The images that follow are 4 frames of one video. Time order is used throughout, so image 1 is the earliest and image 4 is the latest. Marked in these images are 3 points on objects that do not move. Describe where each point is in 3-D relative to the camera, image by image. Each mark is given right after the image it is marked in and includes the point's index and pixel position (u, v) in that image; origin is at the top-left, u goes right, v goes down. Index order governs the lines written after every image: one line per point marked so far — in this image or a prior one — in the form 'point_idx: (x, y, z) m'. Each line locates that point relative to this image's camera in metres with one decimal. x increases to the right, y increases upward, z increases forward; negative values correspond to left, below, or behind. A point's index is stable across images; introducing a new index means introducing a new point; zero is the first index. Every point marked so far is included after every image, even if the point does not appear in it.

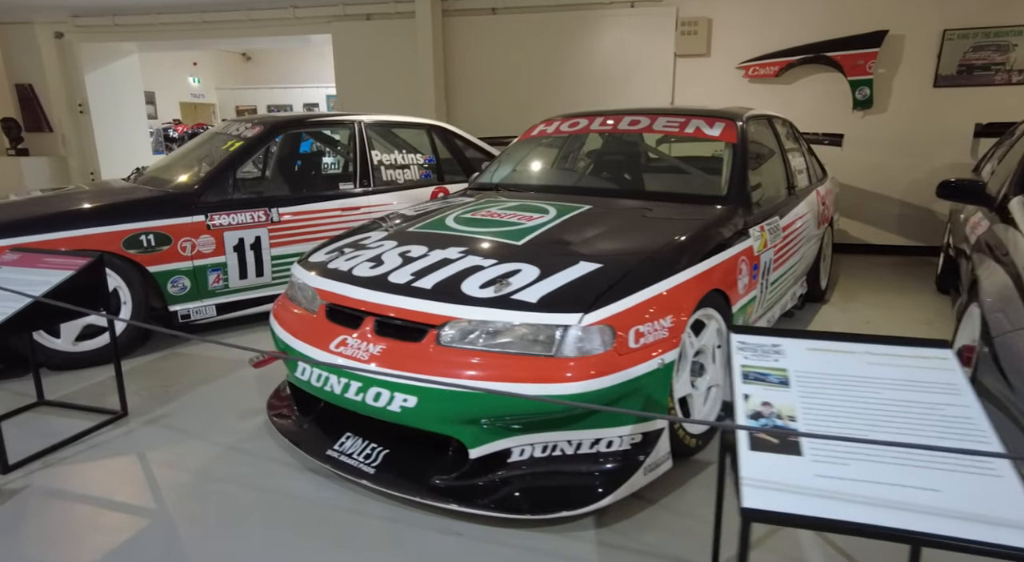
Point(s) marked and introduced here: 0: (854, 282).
0: (+2.7, 0.0, +5.0) m
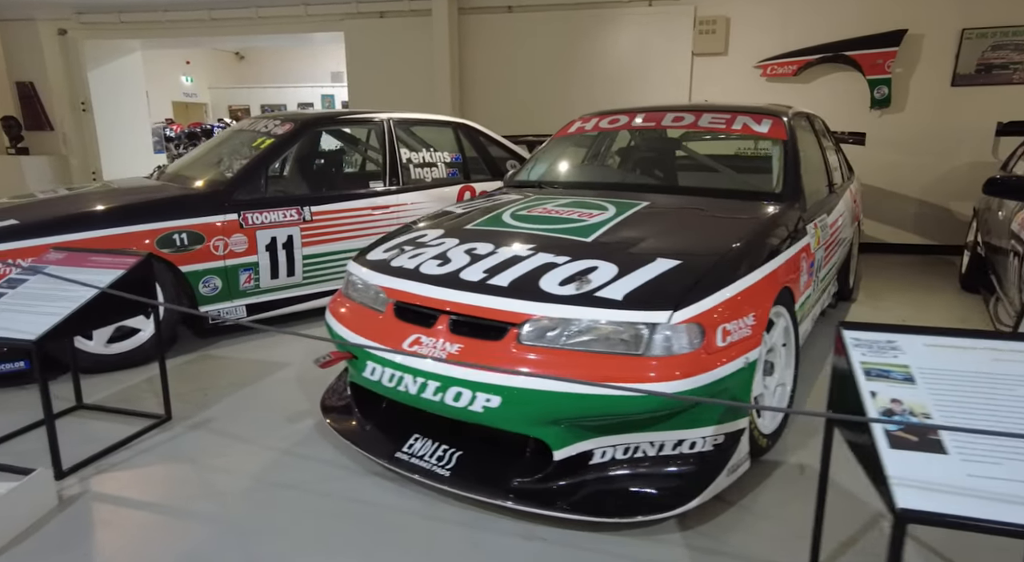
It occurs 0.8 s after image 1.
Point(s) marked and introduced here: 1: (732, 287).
0: (+2.8, 0.0, +5.0) m
1: (+0.7, 0.0, +2.0) m
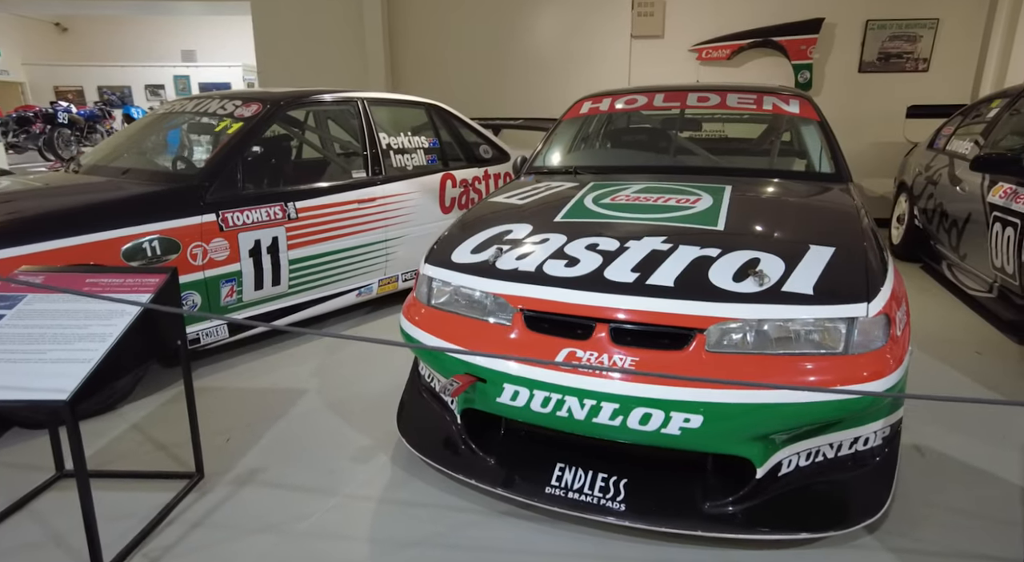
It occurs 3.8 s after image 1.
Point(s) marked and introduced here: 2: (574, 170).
0: (+2.6, +0.2, +5.3) m
1: (+1.1, 0.0, +1.9) m
2: (+0.3, +0.5, +3.1) m
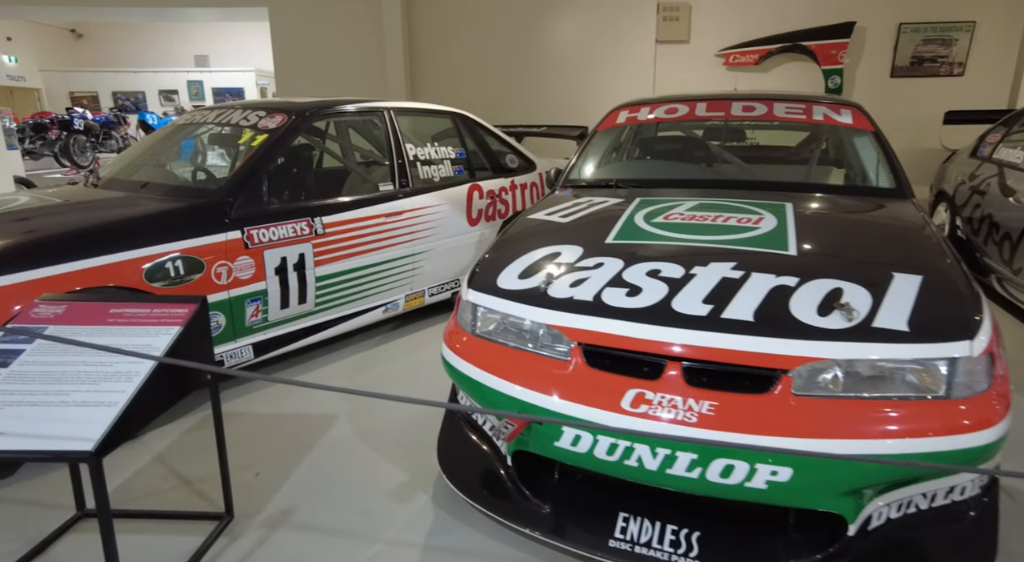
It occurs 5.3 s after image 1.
0: (+2.8, +0.1, +5.1) m
1: (+1.2, -0.1, +1.7) m
2: (+0.4, +0.5, +3.0) m
